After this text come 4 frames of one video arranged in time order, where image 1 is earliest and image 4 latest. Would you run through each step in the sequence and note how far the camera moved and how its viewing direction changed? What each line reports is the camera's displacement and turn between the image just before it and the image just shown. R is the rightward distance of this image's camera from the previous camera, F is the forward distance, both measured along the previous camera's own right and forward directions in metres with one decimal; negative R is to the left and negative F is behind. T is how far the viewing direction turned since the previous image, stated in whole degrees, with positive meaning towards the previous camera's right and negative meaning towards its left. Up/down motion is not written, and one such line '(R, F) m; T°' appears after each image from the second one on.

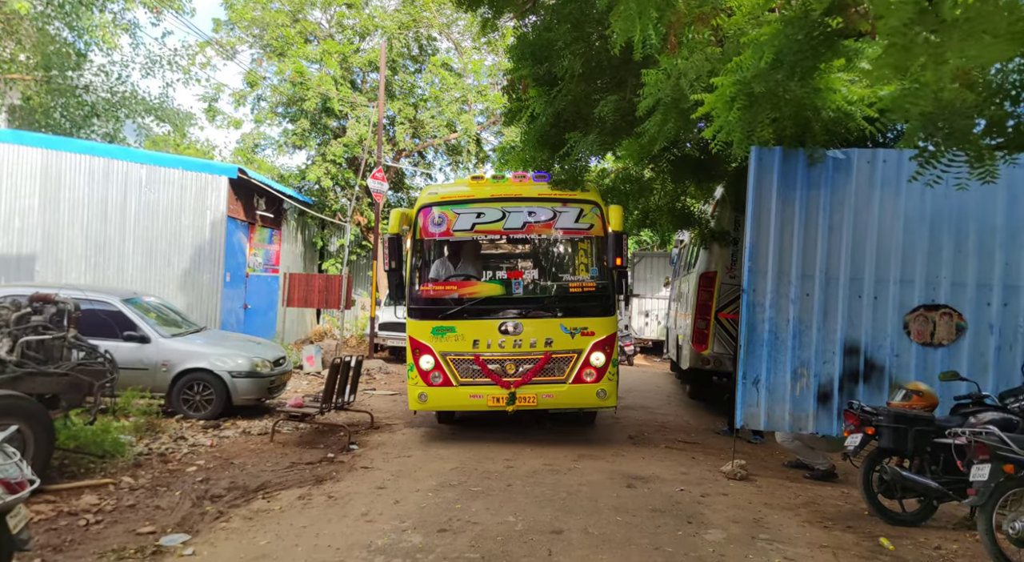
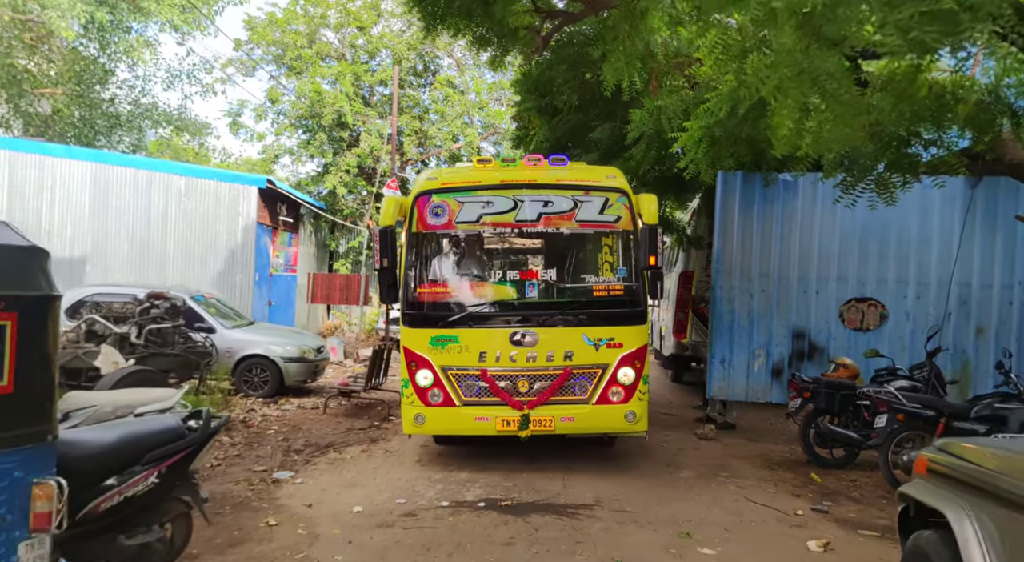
(-0.3, -1.3) m; +1°
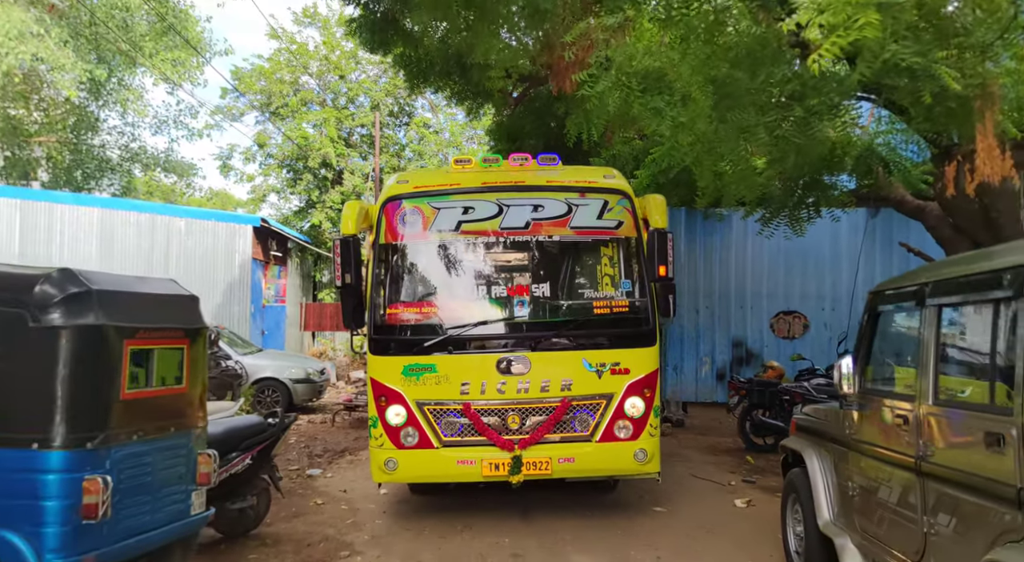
(-0.2, -1.2) m; +3°
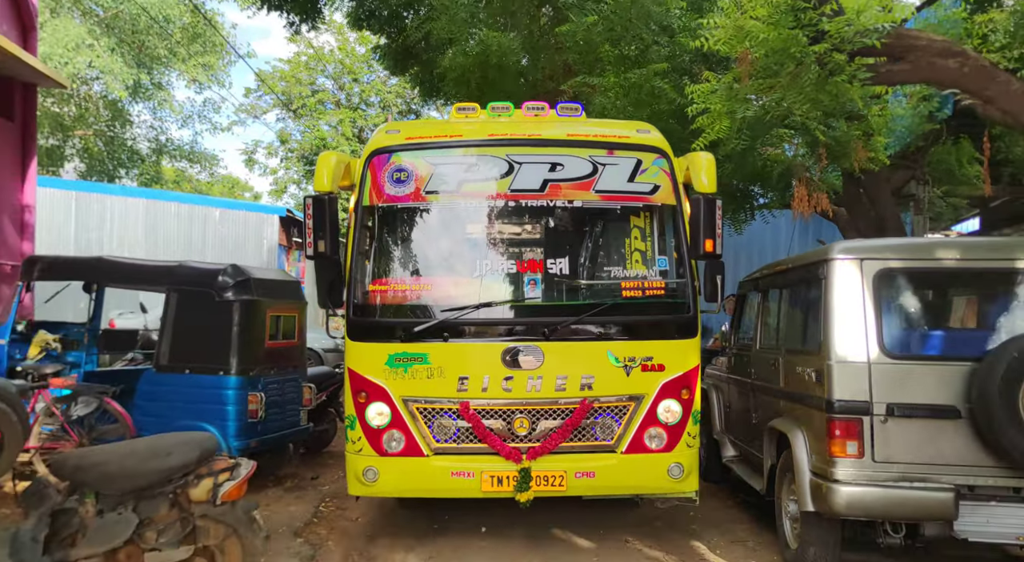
(0.0, -1.7) m; 0°
